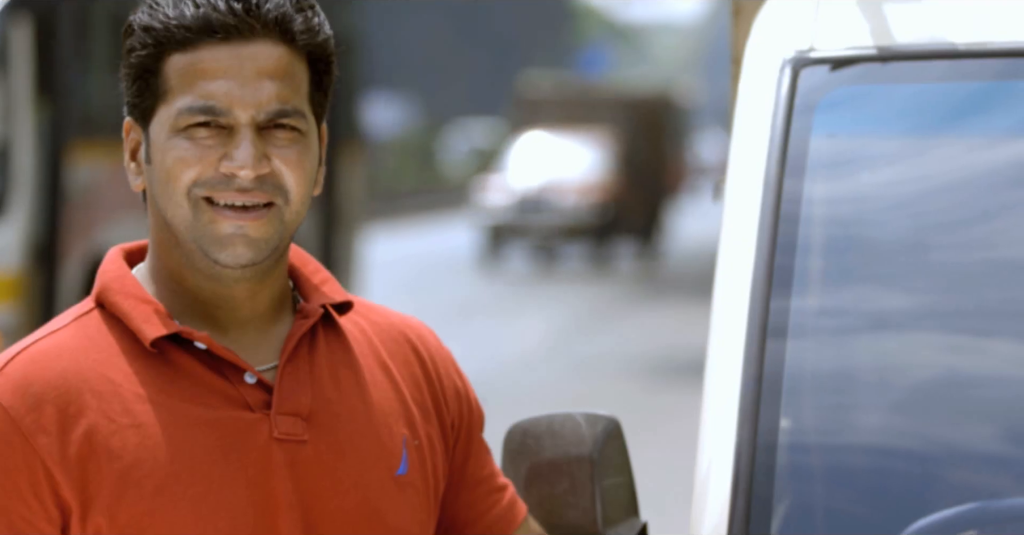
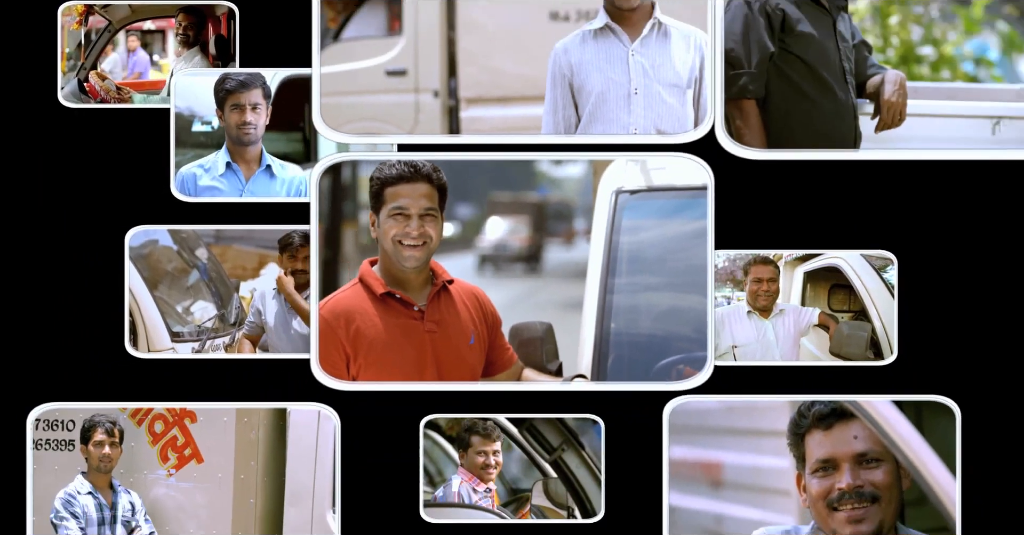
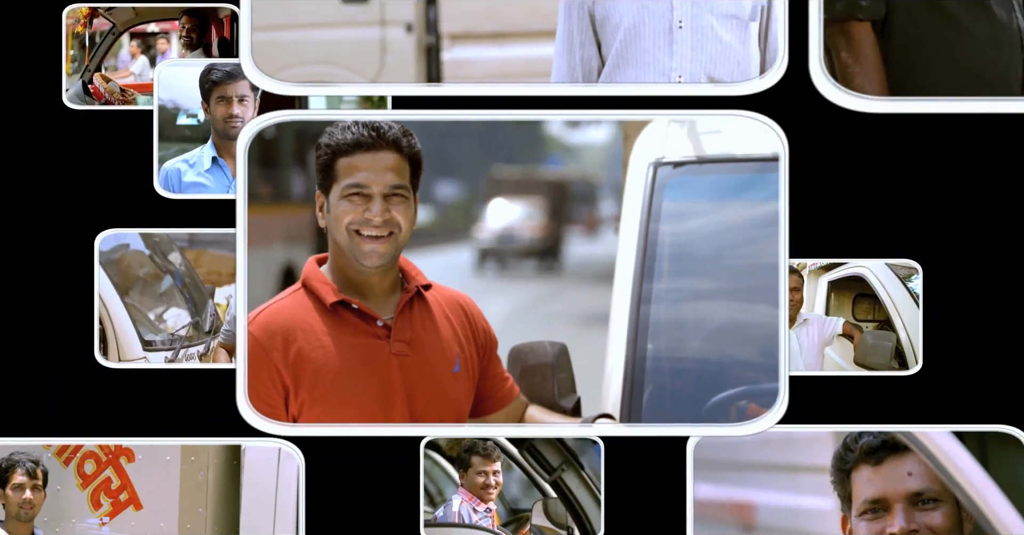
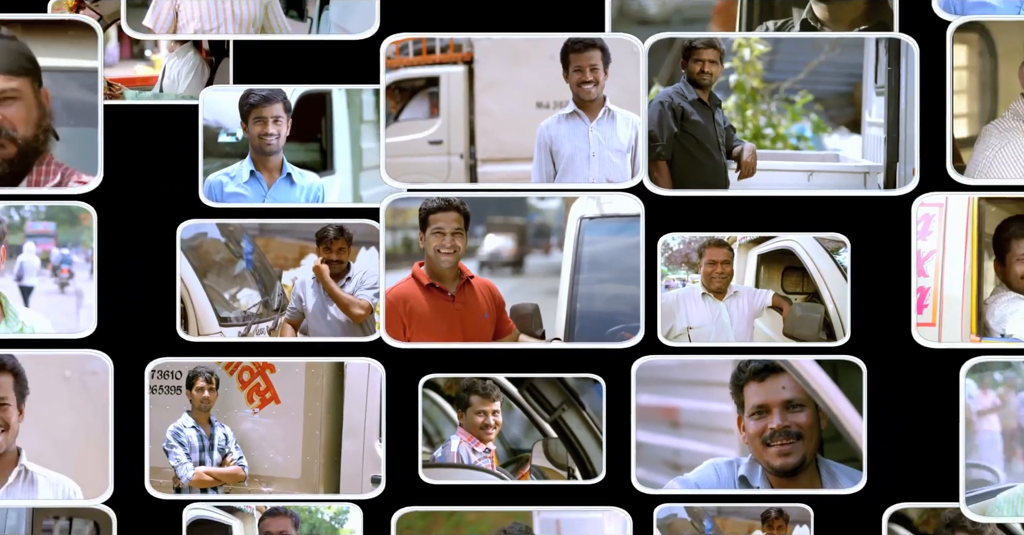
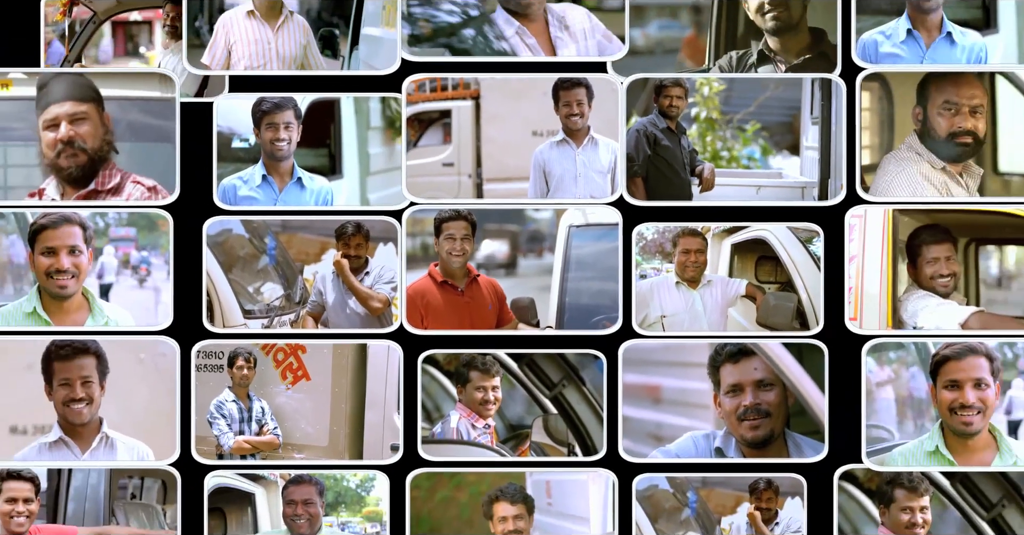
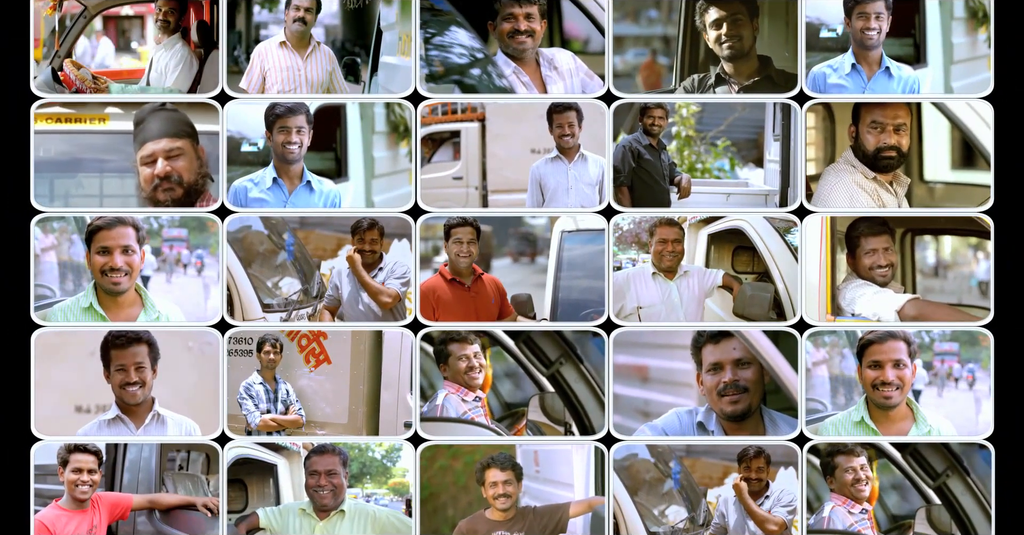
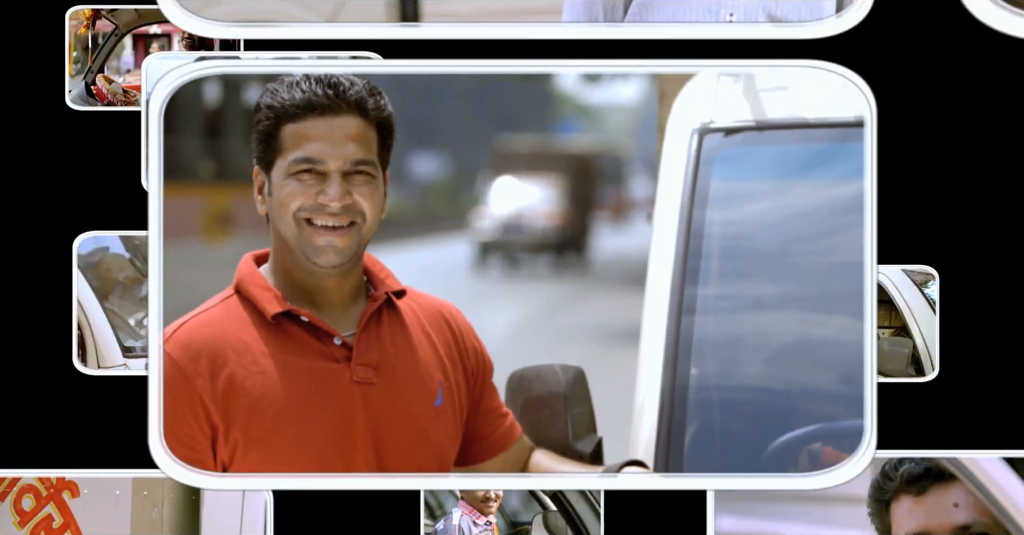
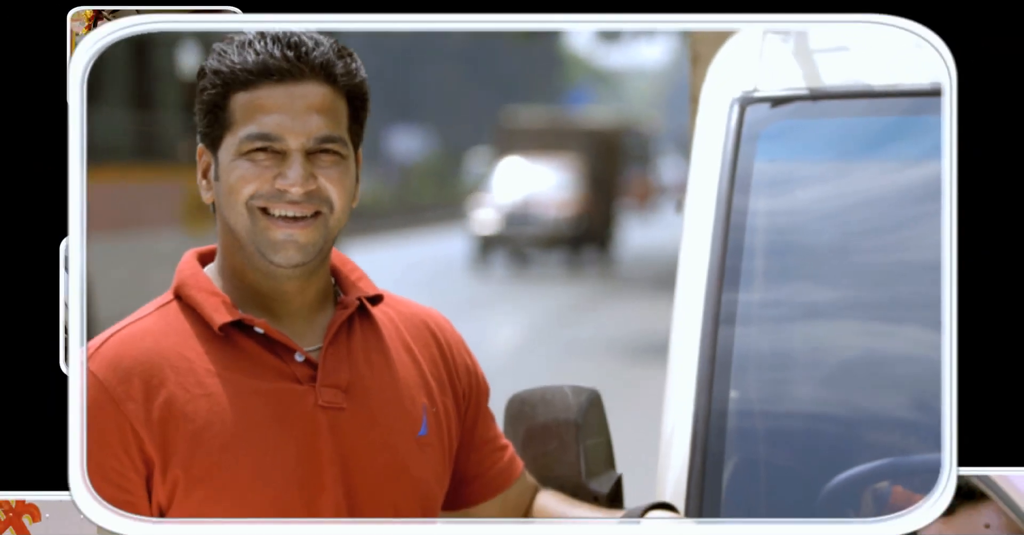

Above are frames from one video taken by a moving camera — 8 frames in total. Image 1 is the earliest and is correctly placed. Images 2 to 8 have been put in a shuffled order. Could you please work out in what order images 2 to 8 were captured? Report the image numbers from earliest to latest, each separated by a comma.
8, 7, 3, 2, 4, 5, 6
